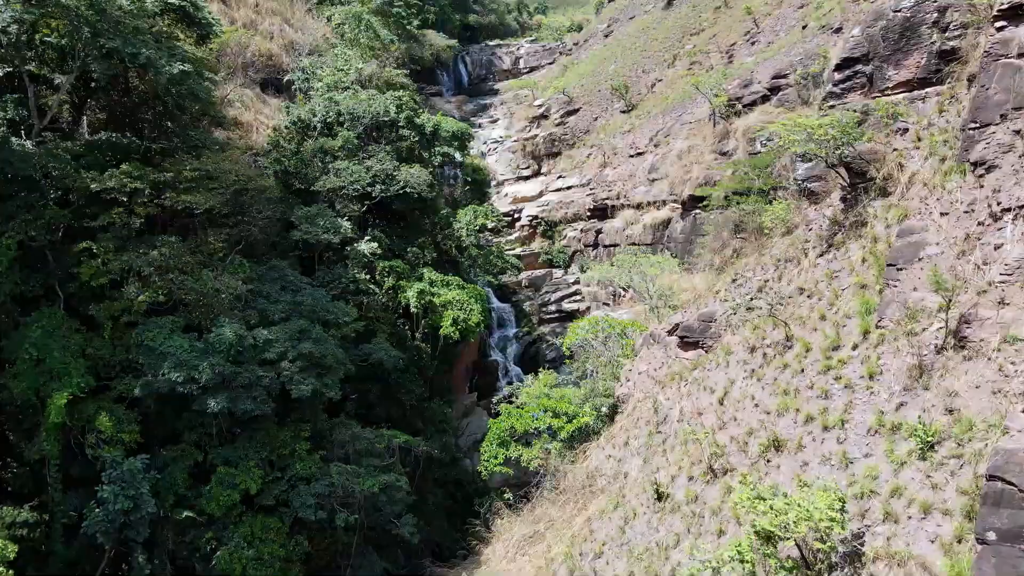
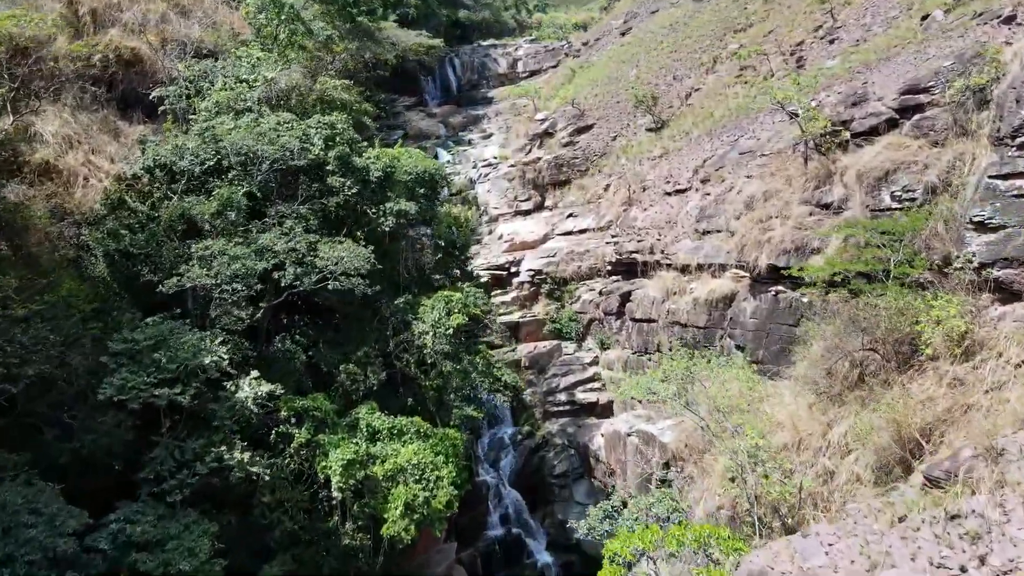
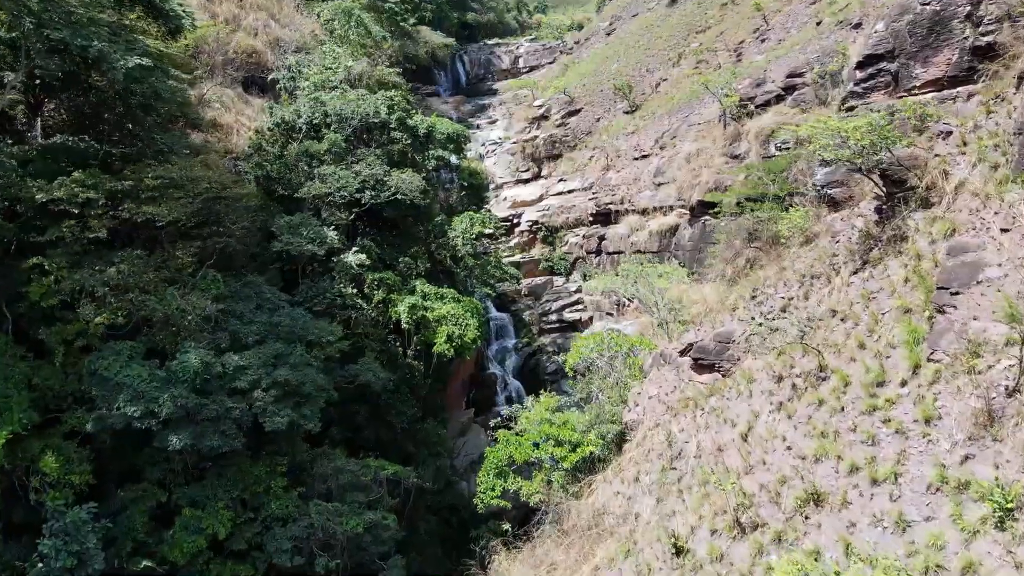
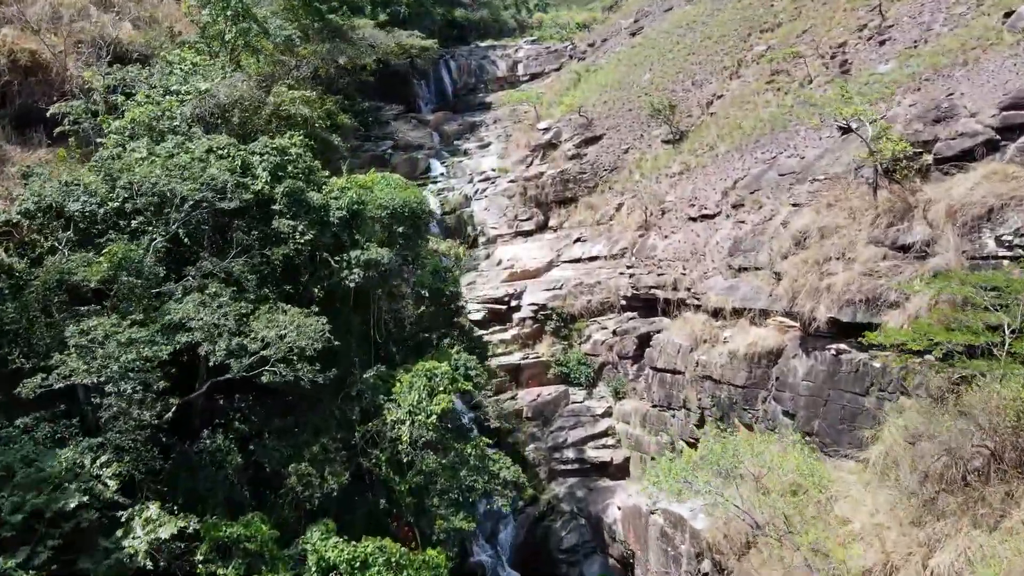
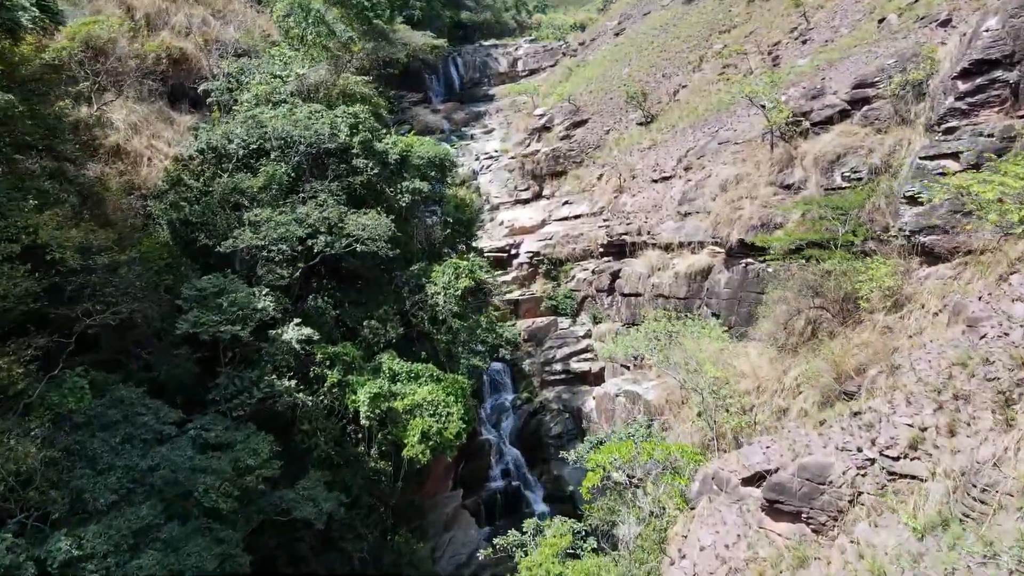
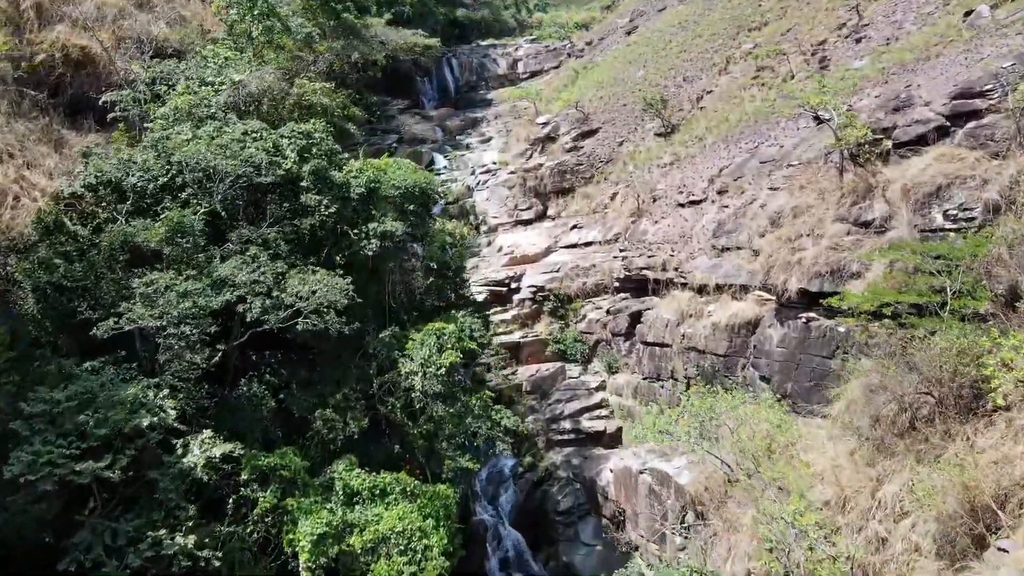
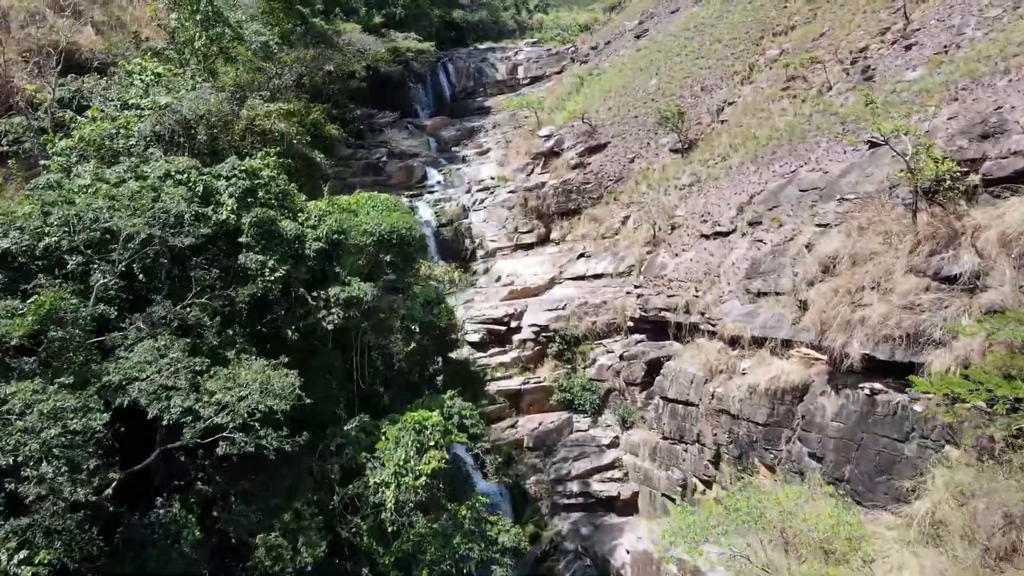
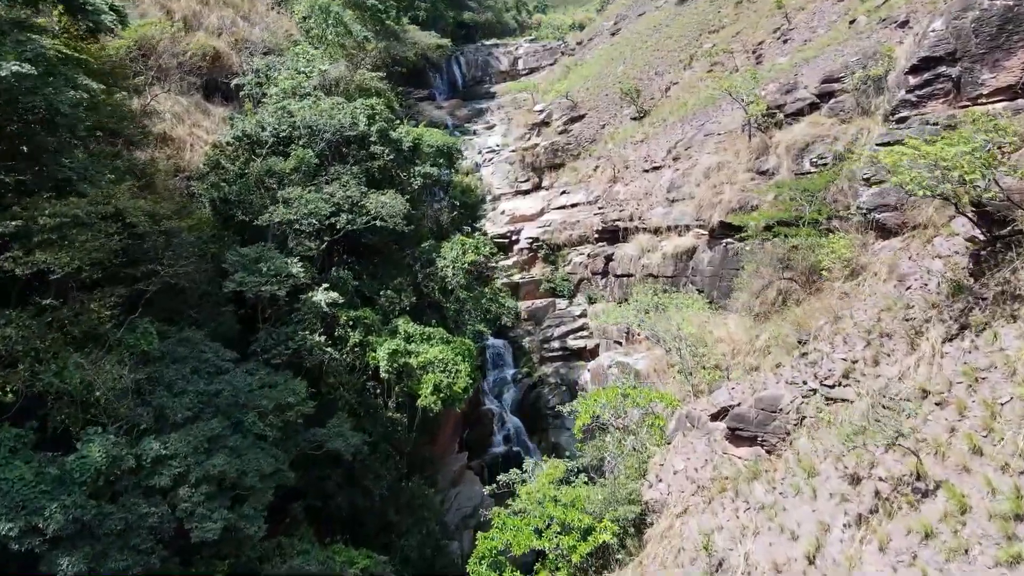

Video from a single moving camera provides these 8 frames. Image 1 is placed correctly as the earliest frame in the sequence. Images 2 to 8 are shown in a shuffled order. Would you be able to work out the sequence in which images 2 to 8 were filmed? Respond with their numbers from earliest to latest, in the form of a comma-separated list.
3, 8, 5, 2, 6, 4, 7
